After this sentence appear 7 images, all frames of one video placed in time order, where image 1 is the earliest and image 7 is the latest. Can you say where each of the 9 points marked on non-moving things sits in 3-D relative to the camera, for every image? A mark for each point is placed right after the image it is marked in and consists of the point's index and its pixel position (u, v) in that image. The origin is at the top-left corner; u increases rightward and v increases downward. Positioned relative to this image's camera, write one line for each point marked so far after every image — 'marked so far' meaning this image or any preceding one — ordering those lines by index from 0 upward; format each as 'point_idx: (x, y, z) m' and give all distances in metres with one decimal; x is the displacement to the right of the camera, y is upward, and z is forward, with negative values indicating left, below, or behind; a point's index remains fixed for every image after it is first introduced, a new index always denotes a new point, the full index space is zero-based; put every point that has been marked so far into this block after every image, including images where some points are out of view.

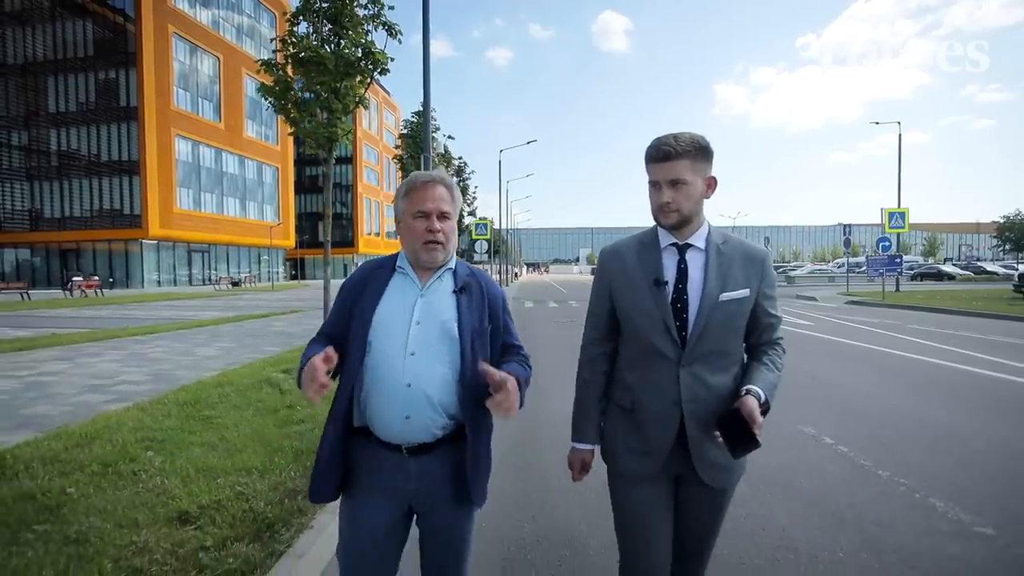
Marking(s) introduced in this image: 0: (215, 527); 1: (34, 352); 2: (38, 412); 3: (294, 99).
0: (-1.3, -1.1, +3.1) m
1: (-6.5, -0.9, +9.3) m
2: (-3.8, -1.0, +5.5) m
3: (-2.7, +2.4, +8.9) m
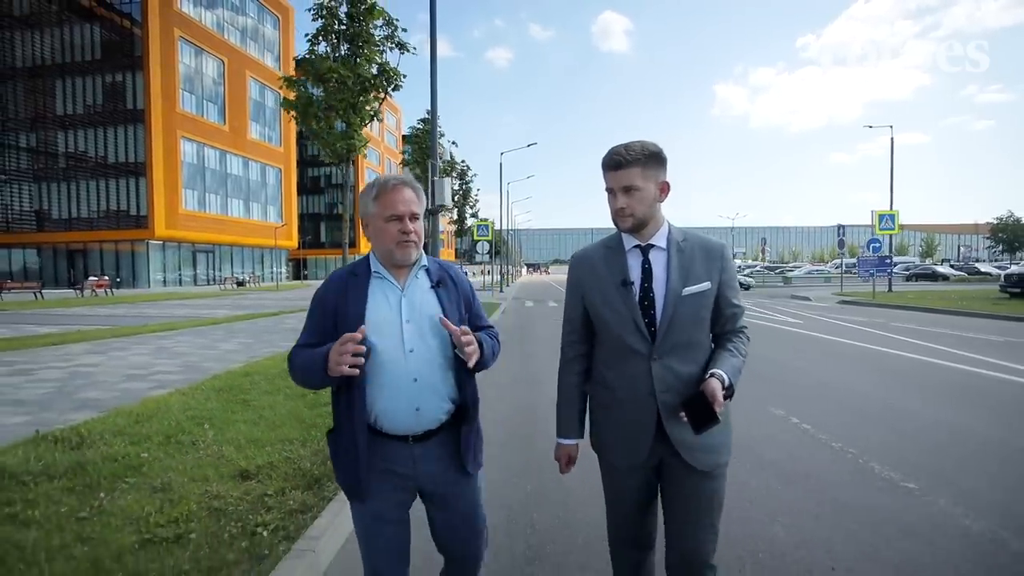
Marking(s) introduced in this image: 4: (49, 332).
0: (-1.3, -1.1, +3.8) m
1: (-6.4, -0.9, +9.9) m
2: (-3.8, -1.0, +6.2) m
3: (-2.7, +2.4, +9.6) m
4: (-8.4, -0.8, +12.4) m
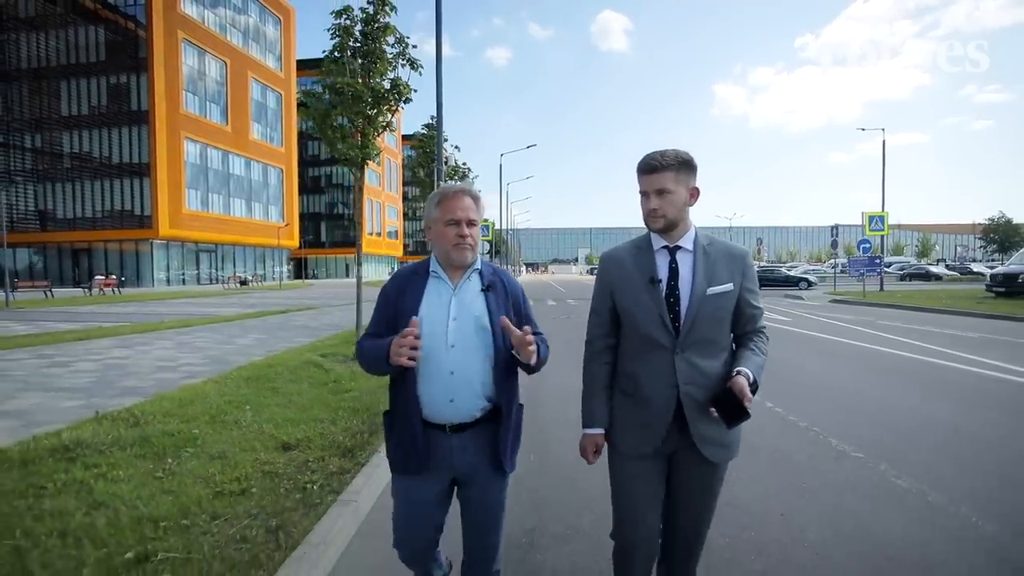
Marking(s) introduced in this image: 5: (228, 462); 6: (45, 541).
0: (-1.3, -1.0, +4.4) m
1: (-6.4, -0.8, +10.5) m
2: (-3.8, -1.0, +6.8) m
3: (-2.7, +2.5, +10.2) m
4: (-8.4, -0.8, +13.0) m
5: (-1.7, -1.0, +4.1) m
6: (-1.9, -1.0, +2.8) m
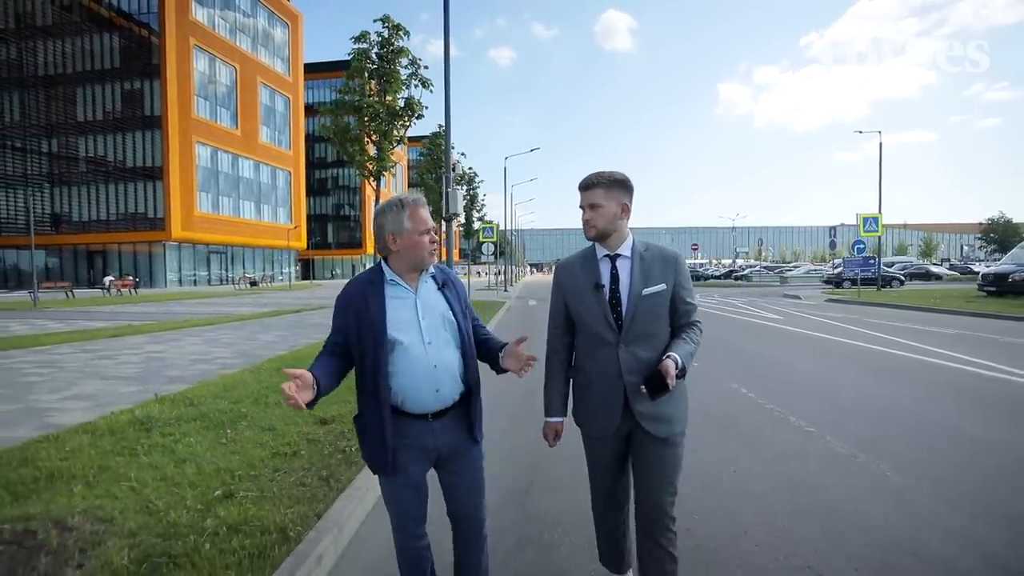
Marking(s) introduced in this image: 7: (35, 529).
0: (-1.3, -1.0, +5.2) m
1: (-6.4, -0.8, +11.3) m
2: (-3.8, -1.0, +7.6) m
3: (-2.7, +2.4, +11.0) m
4: (-8.3, -0.8, +13.8) m
5: (-1.7, -1.0, +4.9) m
6: (-1.9, -1.0, +3.6) m
7: (-2.1, -1.0, +2.9) m
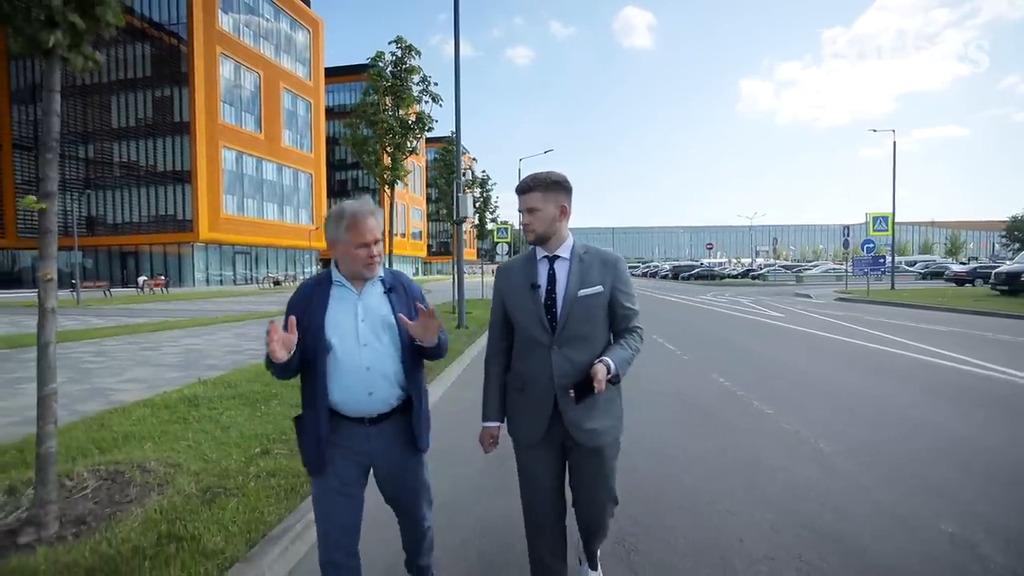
0: (-1.4, -1.0, +6.1) m
1: (-6.3, -0.8, +12.4) m
2: (-3.8, -1.0, +8.5) m
3: (-2.6, +2.5, +11.9) m
4: (-8.1, -0.8, +14.9) m
5: (-1.8, -1.0, +5.8) m
6: (-2.0, -1.0, +4.5) m
7: (-2.2, -1.0, +3.8) m
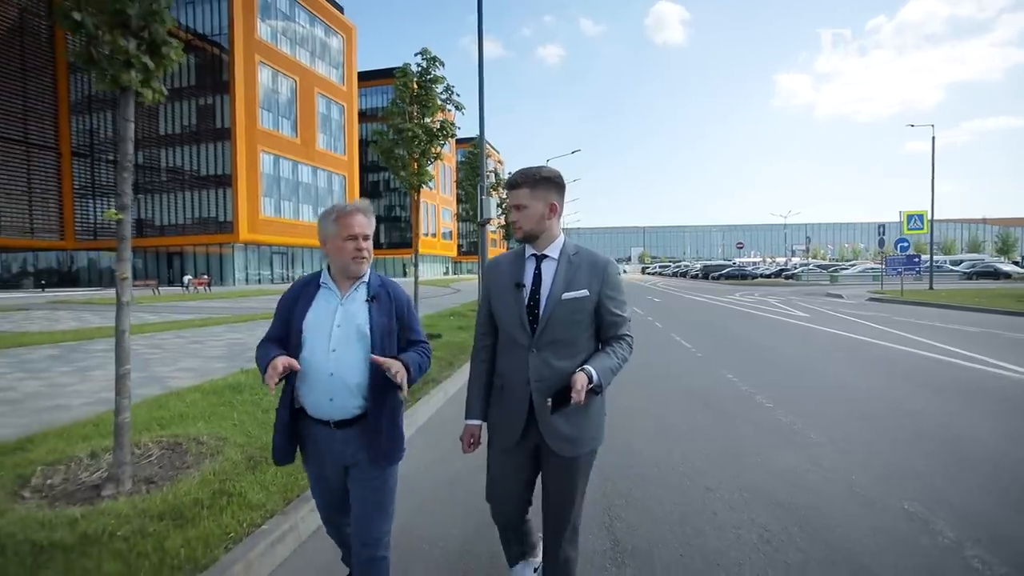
0: (-1.2, -1.0, +6.7) m
1: (-5.9, -0.8, +13.2) m
2: (-3.5, -0.9, +9.3) m
3: (-2.2, +2.5, +12.6) m
4: (-7.6, -0.7, +15.8) m
5: (-1.7, -1.0, +6.4) m
6: (-2.0, -1.0, +5.2) m
7: (-2.2, -1.0, +4.5) m
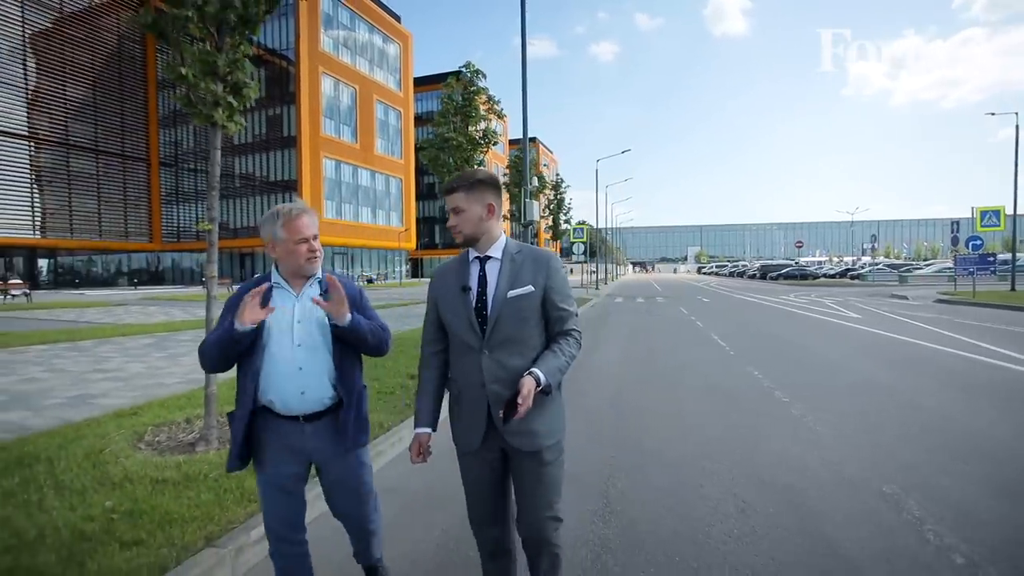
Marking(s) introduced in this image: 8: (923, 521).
0: (-0.9, -1.0, +7.5) m
1: (-4.9, -0.8, +14.4) m
2: (-3.0, -0.9, +10.3) m
3: (-1.3, +2.5, +13.5) m
4: (-6.4, -0.7, +17.2) m
5: (-1.4, -1.0, +7.3) m
6: (-1.8, -1.0, +6.1) m
7: (-2.1, -1.0, +5.4) m
8: (+2.8, -1.6, +4.6) m
